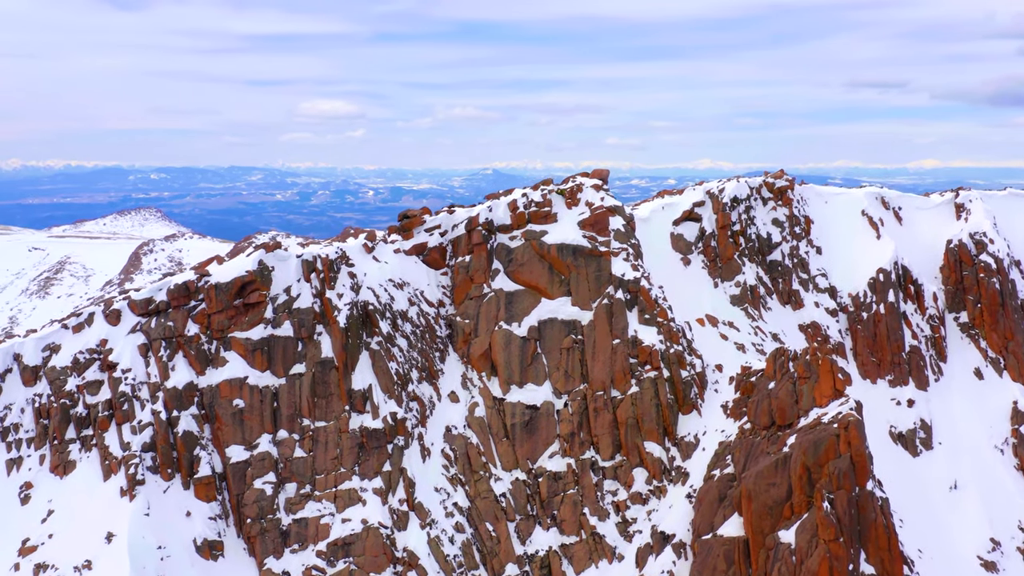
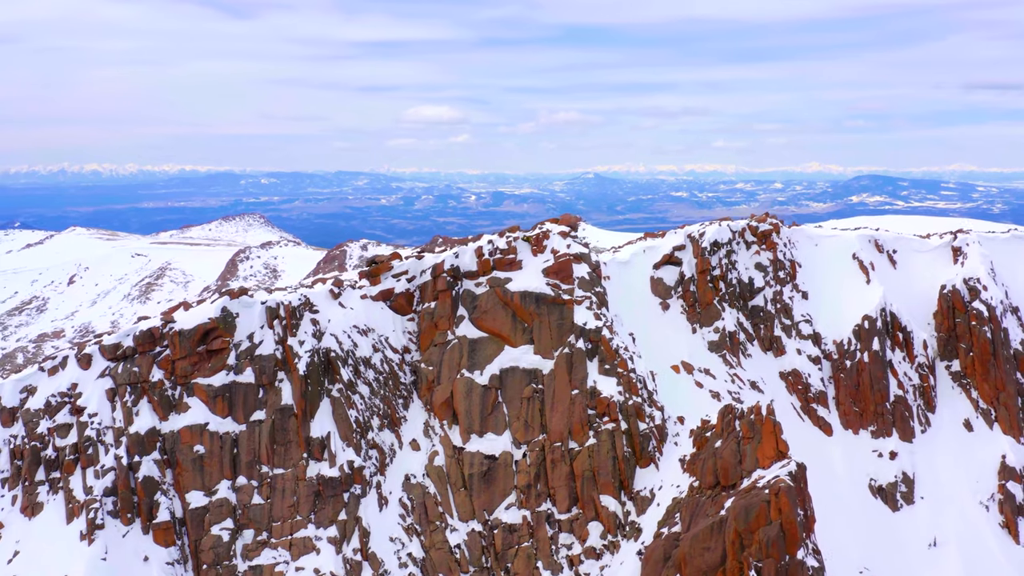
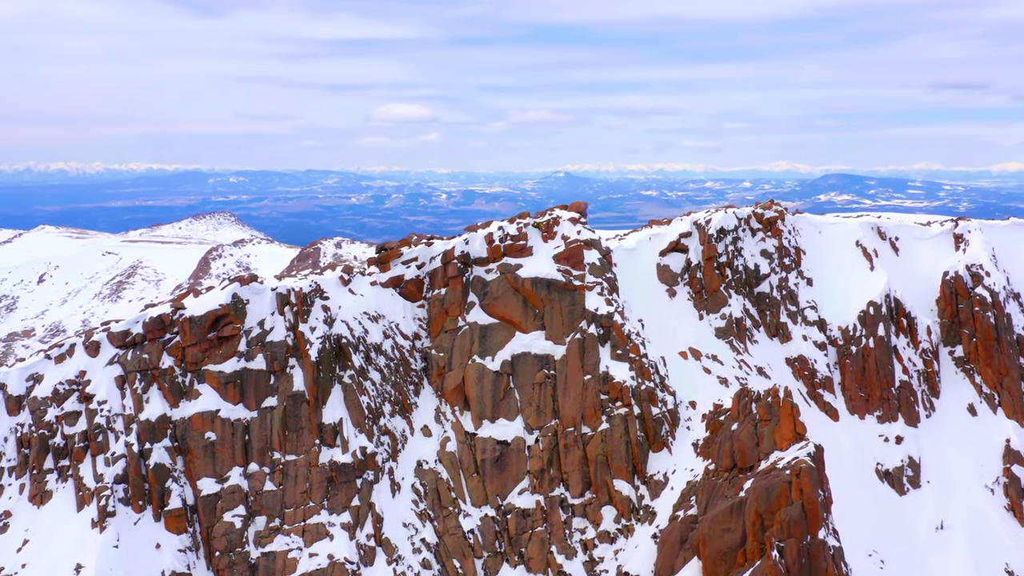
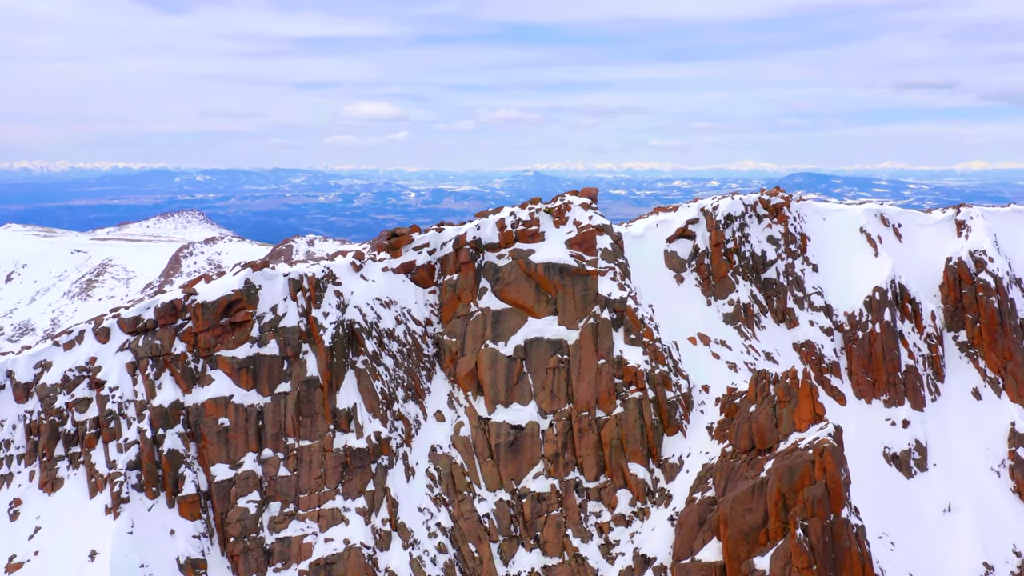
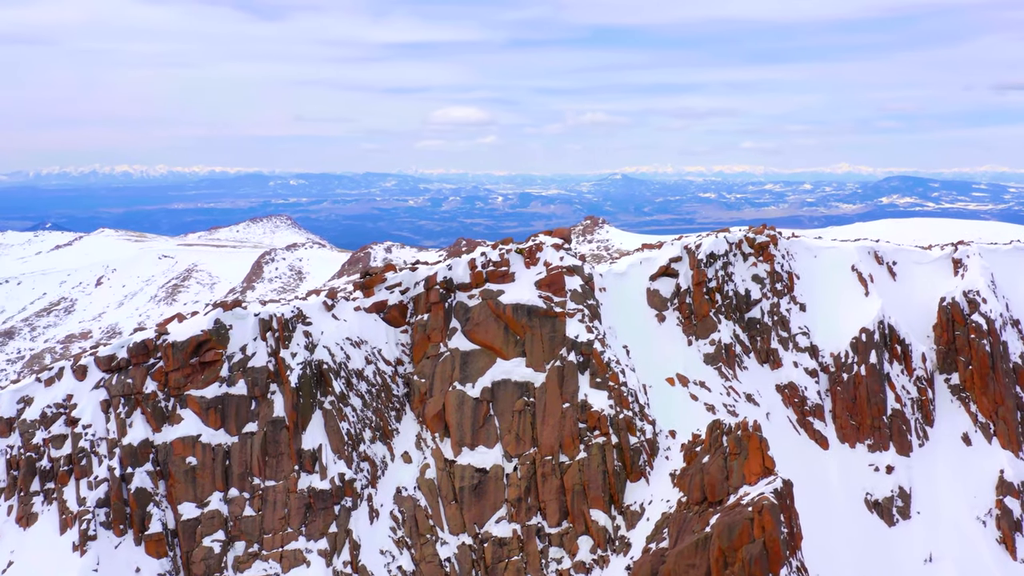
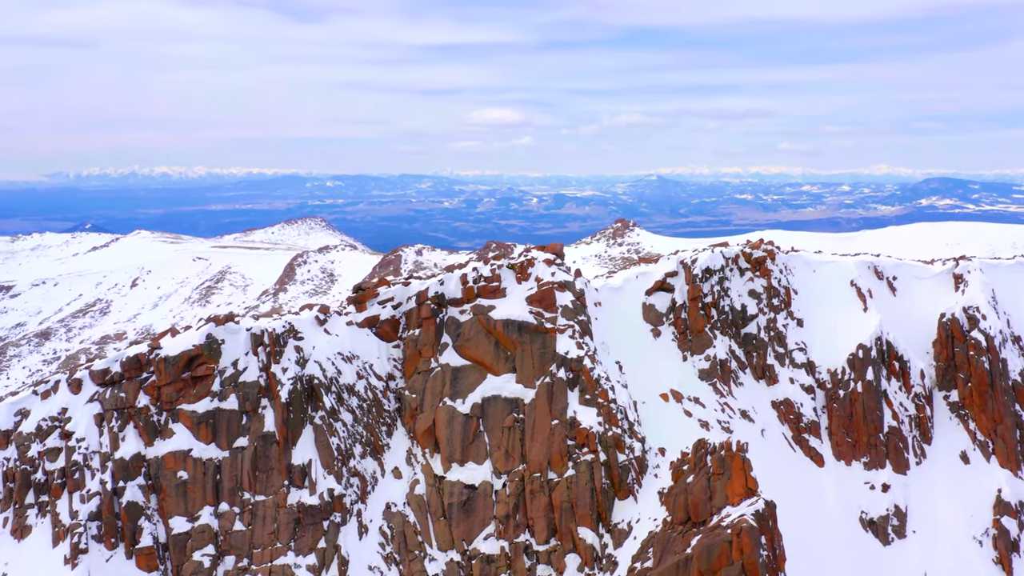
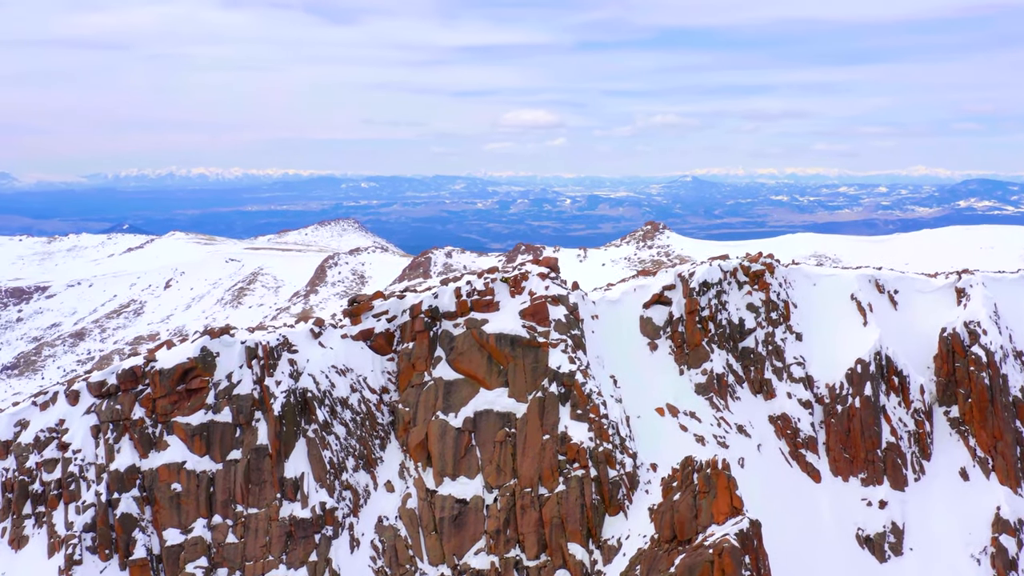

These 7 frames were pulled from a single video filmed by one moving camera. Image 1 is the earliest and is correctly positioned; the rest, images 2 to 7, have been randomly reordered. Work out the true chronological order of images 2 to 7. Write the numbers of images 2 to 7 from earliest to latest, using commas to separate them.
4, 3, 2, 5, 6, 7
